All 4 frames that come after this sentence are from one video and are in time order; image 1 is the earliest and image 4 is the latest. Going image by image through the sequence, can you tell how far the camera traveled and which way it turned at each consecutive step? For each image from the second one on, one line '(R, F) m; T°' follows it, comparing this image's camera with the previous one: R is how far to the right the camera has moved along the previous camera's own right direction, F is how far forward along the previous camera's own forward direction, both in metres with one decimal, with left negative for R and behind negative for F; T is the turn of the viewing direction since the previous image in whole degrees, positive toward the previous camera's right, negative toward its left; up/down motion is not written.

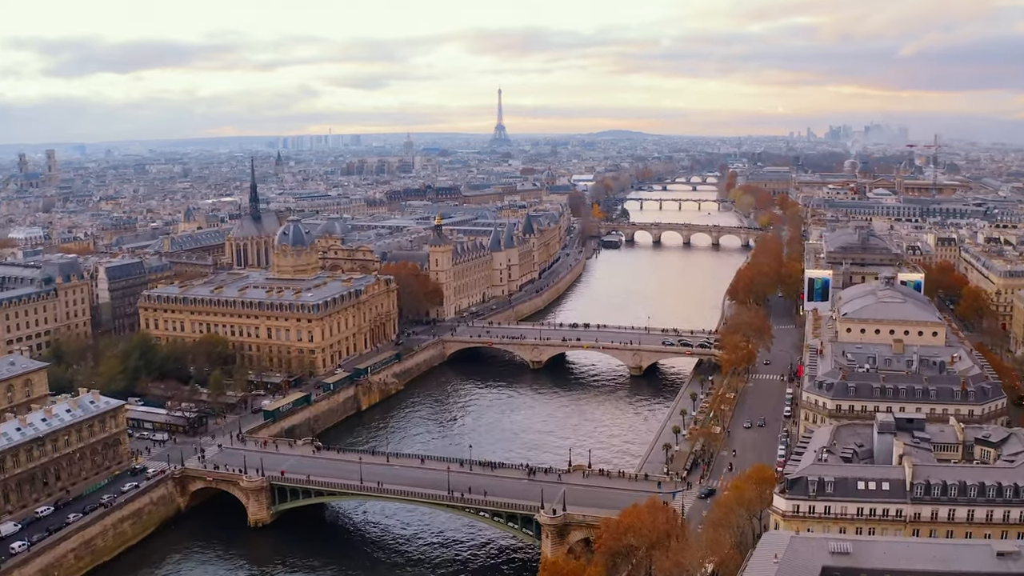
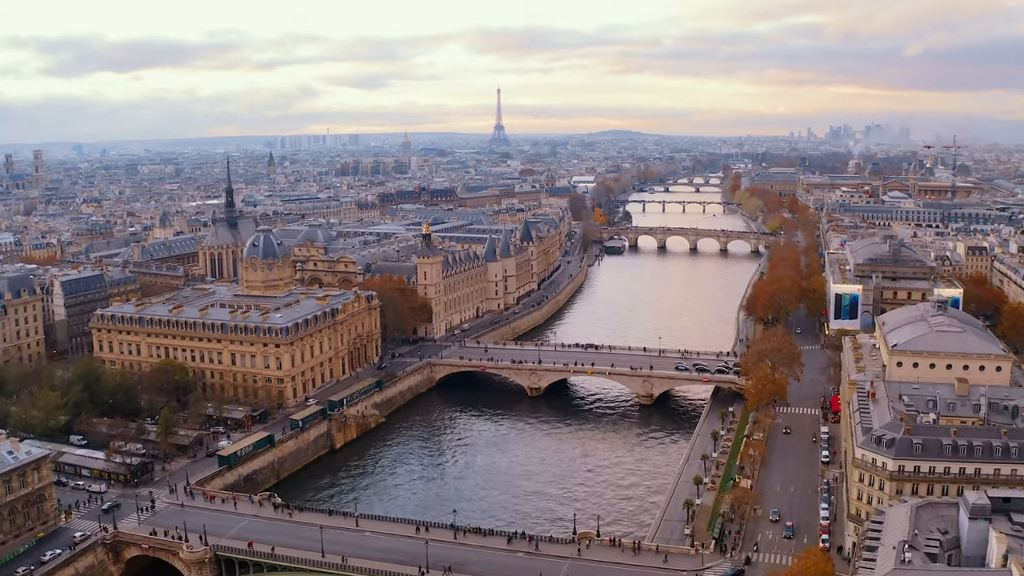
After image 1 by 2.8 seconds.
(+0.3, +9.1) m; 0°
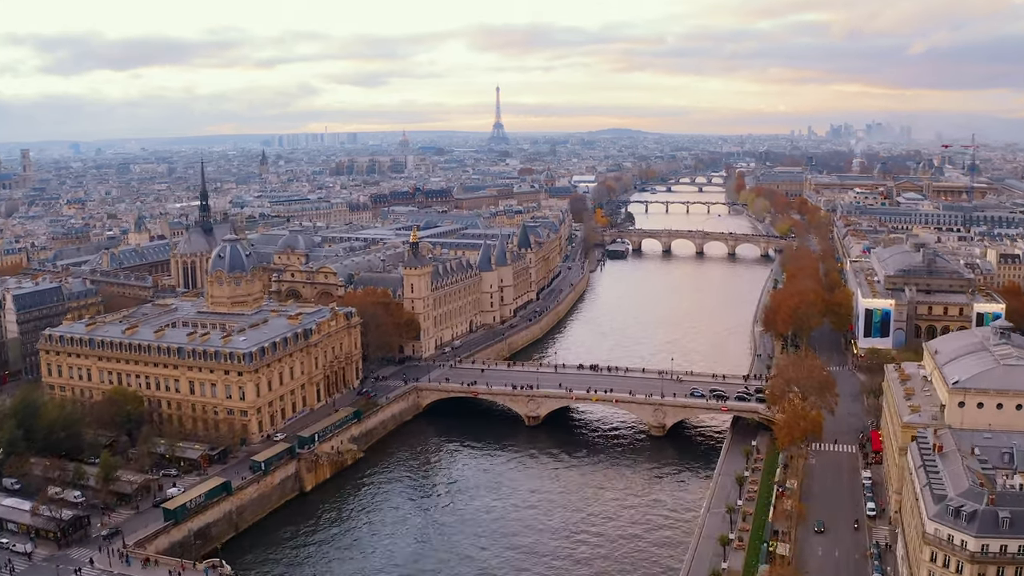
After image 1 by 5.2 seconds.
(+0.3, +8.2) m; 0°
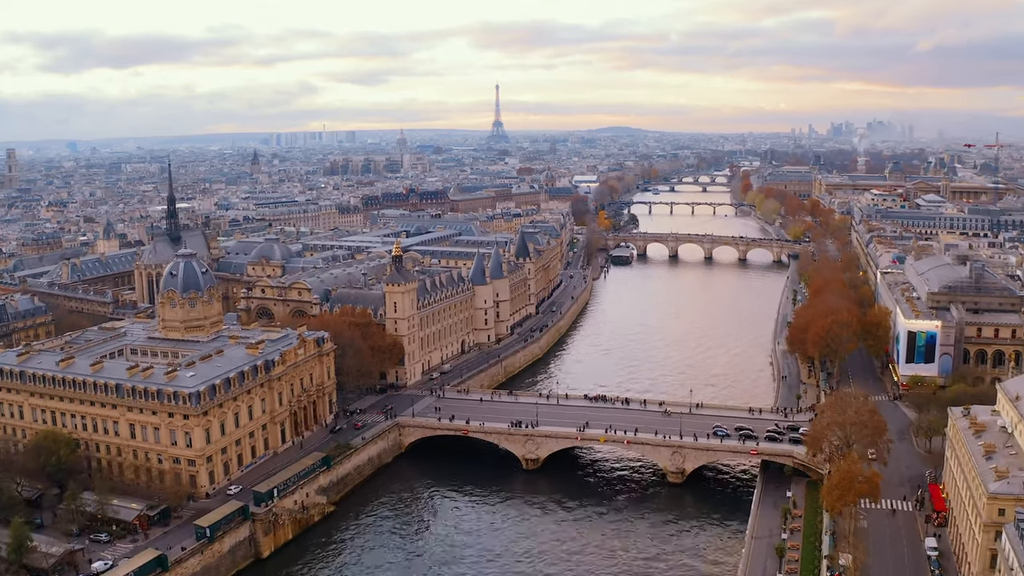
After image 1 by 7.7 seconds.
(+0.3, +9.1) m; 0°
